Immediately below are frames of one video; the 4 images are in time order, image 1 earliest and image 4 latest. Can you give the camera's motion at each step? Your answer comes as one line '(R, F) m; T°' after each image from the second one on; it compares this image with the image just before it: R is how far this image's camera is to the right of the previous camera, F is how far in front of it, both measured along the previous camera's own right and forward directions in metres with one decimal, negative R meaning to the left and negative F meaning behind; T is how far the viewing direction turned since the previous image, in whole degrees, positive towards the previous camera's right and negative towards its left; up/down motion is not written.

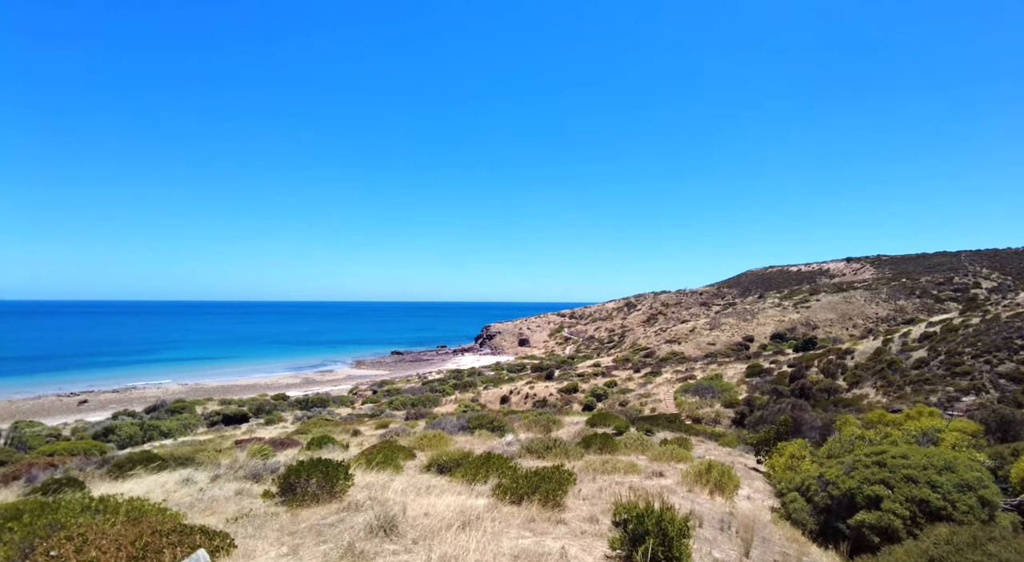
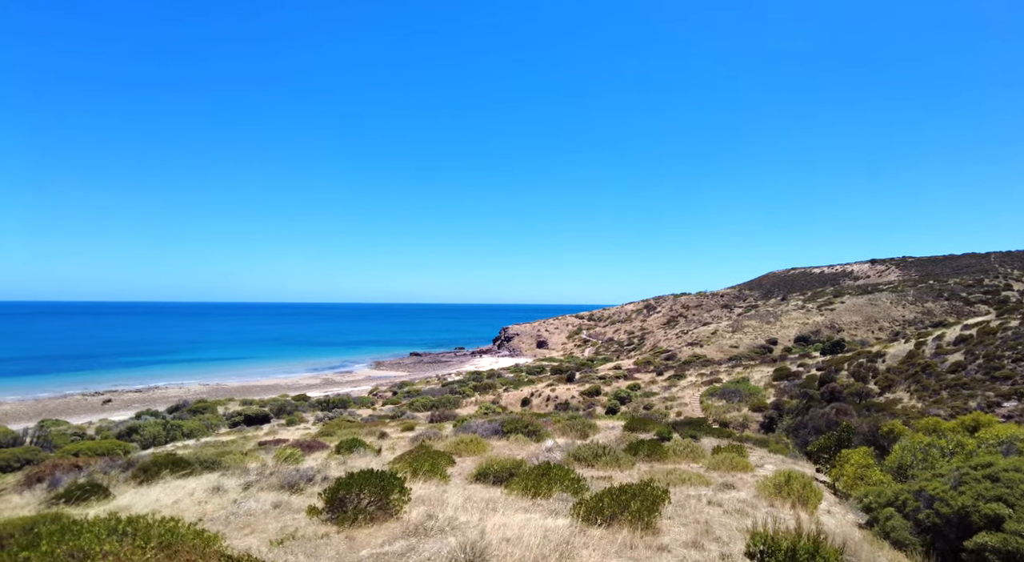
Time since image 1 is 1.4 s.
(-0.4, +0.6) m; -1°
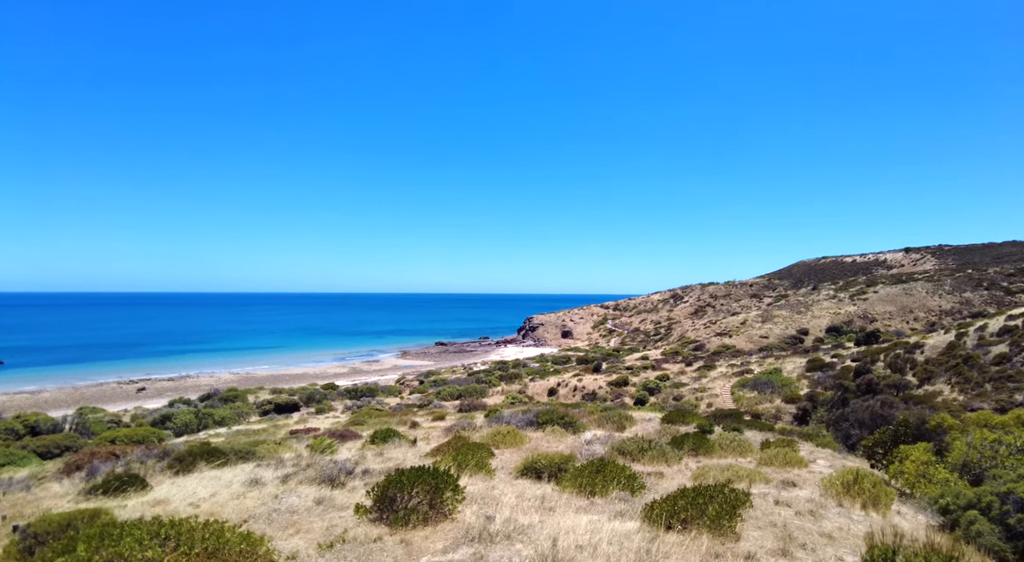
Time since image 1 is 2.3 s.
(-0.2, +0.3) m; -2°
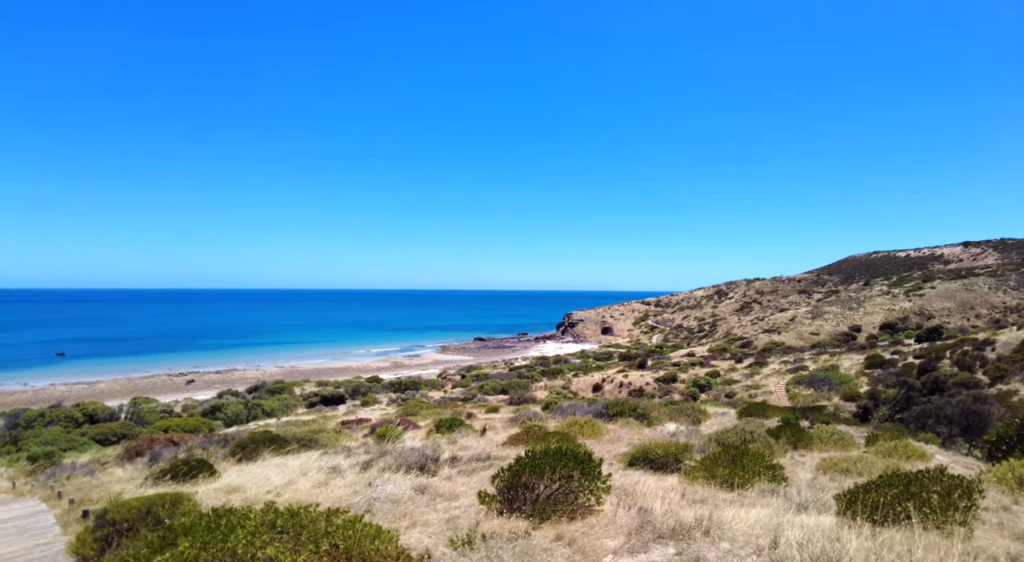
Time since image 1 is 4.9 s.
(-0.6, +0.7) m; -3°
